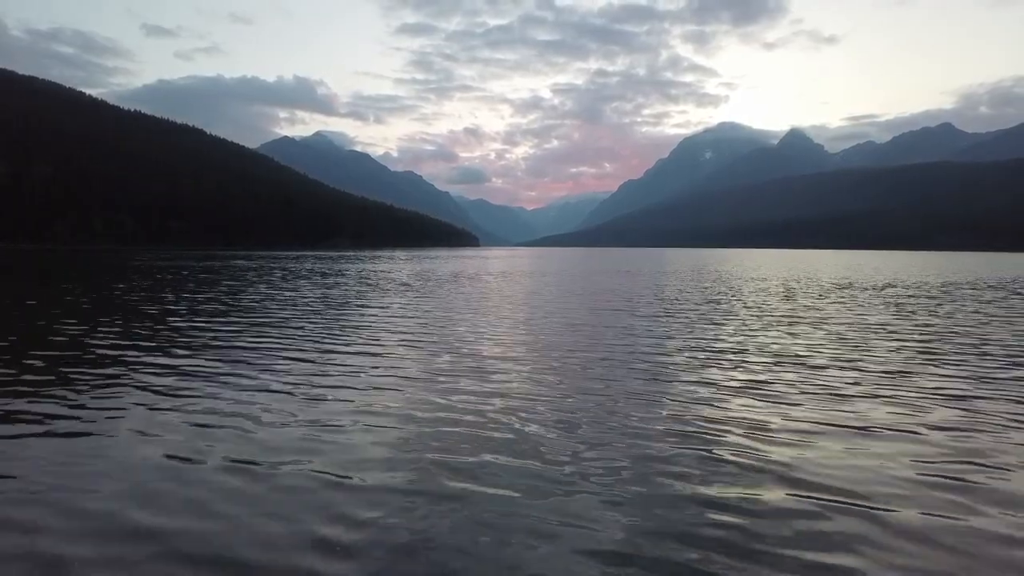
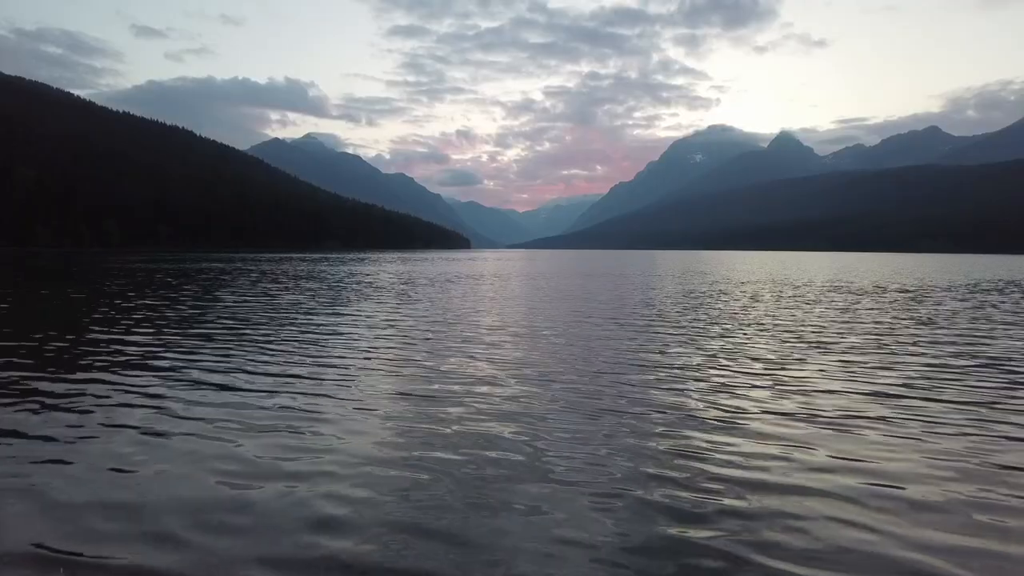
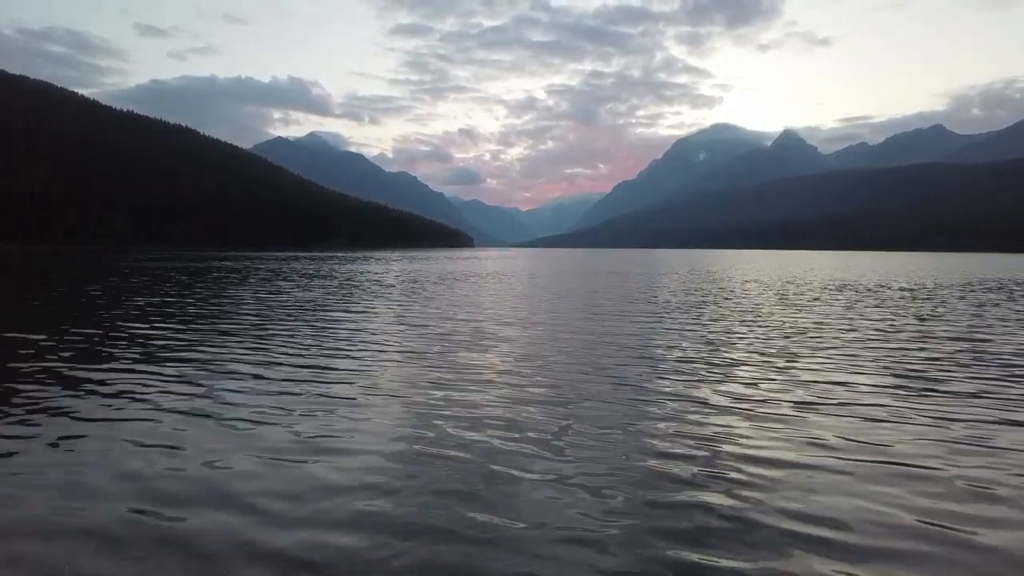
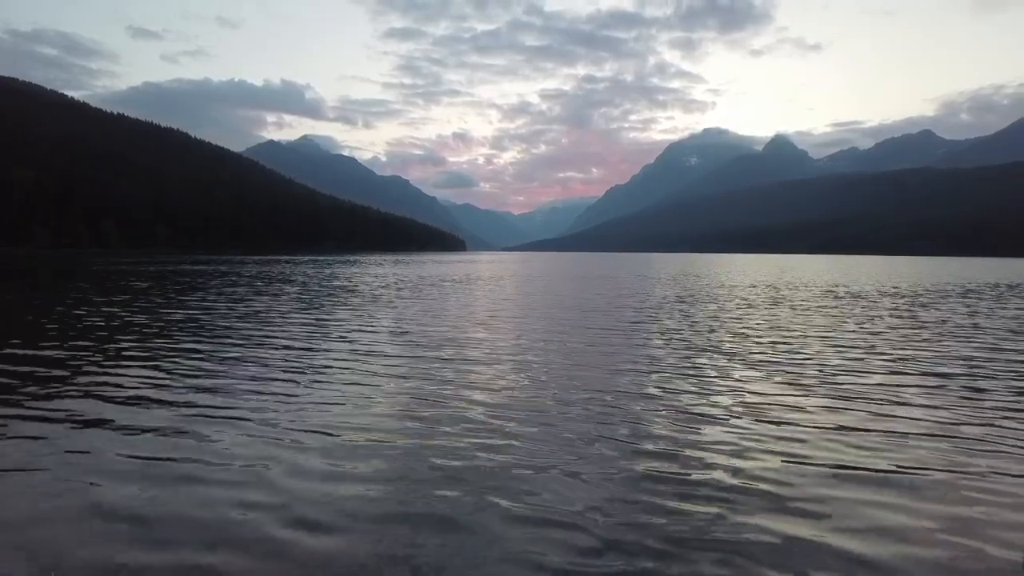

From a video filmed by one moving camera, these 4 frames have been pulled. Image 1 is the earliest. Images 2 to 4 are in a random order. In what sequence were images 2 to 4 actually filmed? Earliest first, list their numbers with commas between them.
3, 2, 4
